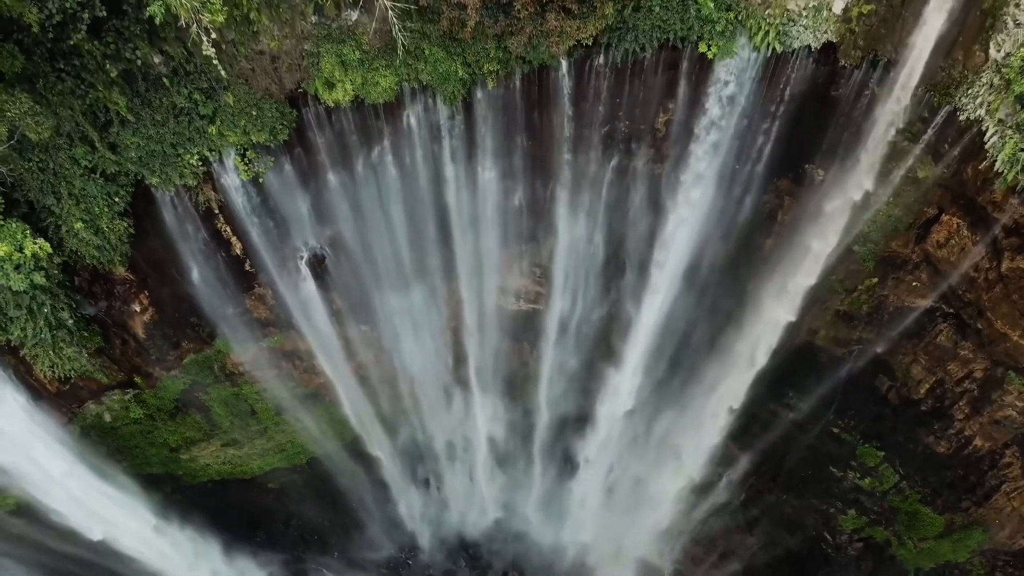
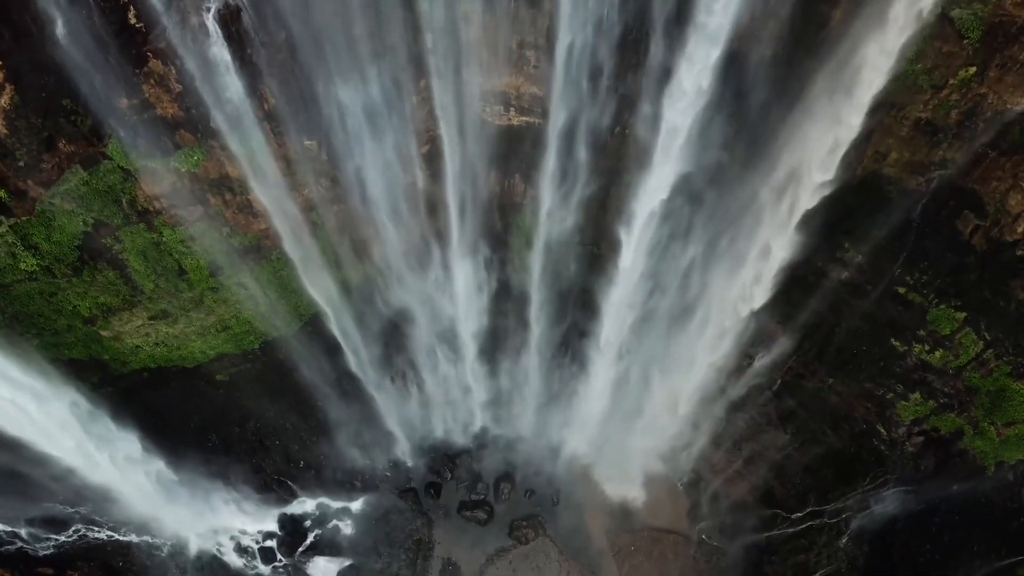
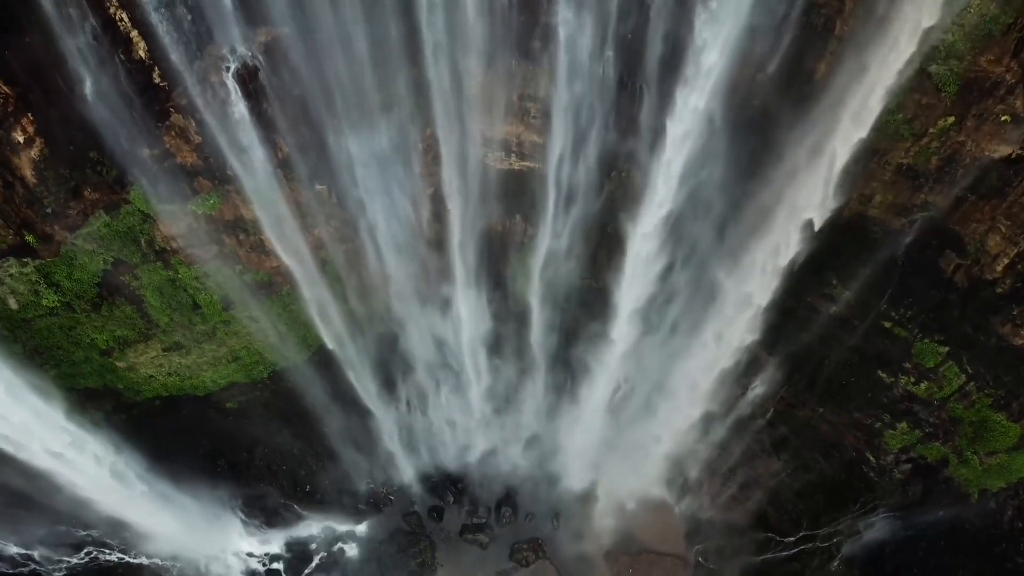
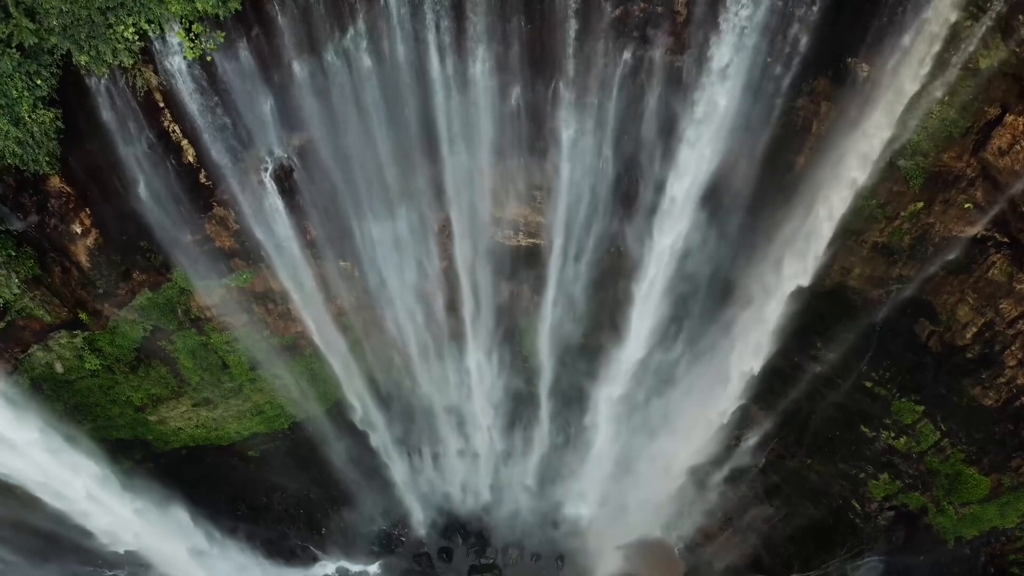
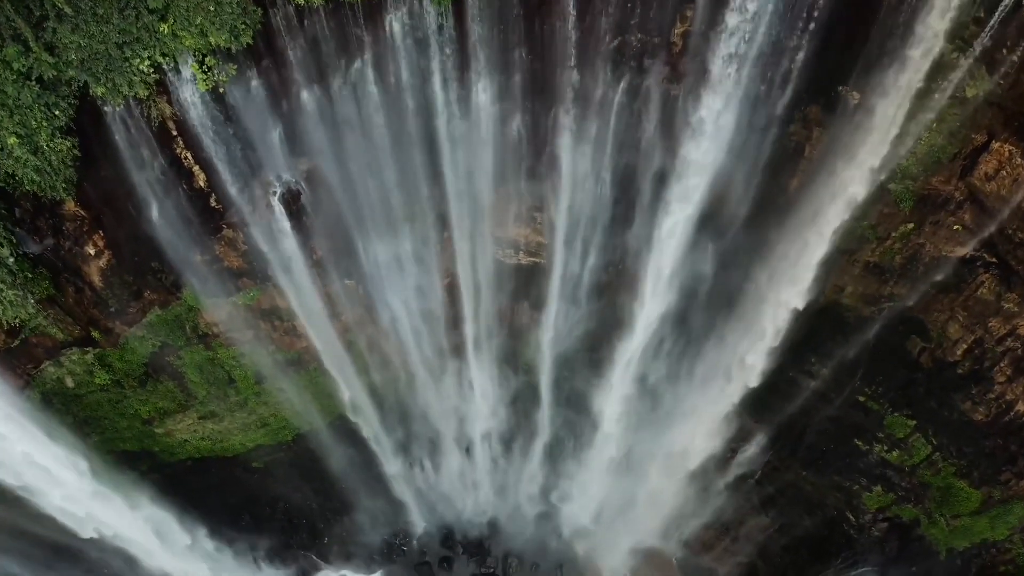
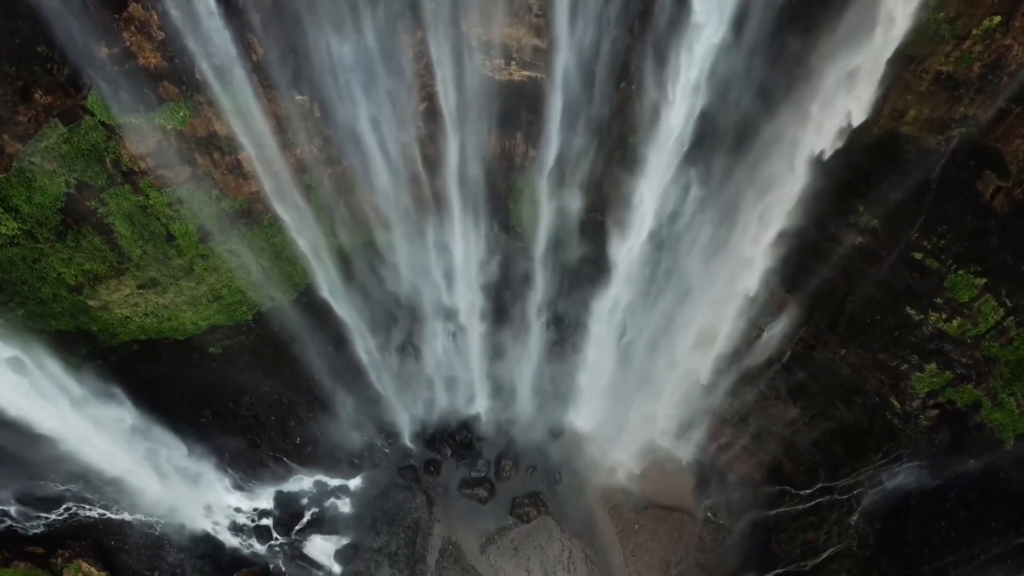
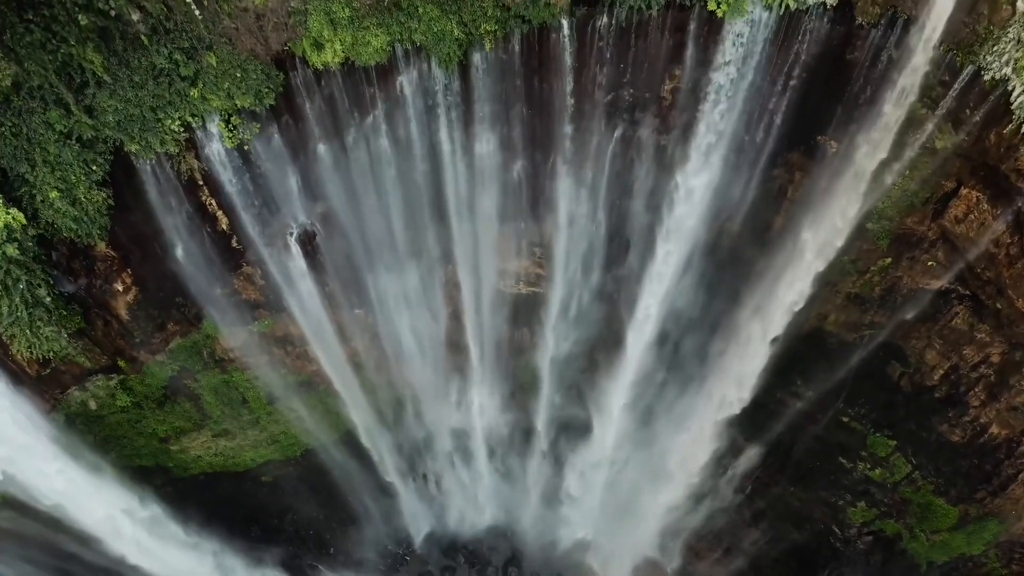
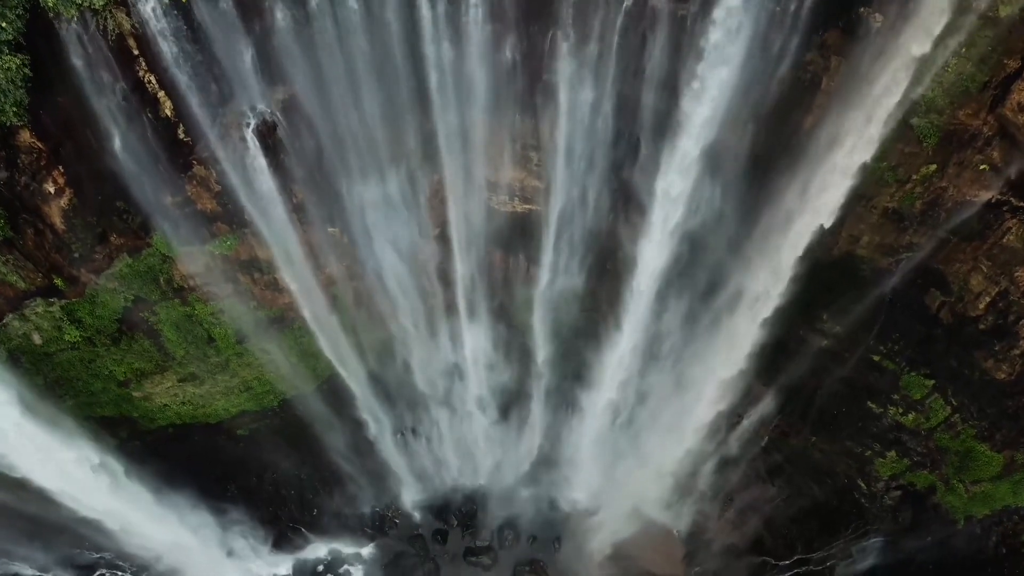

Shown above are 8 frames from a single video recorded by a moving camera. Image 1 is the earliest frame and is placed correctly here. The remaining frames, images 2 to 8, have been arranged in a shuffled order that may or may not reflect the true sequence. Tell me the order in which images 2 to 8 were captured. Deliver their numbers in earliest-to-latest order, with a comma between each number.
7, 5, 4, 8, 3, 2, 6
